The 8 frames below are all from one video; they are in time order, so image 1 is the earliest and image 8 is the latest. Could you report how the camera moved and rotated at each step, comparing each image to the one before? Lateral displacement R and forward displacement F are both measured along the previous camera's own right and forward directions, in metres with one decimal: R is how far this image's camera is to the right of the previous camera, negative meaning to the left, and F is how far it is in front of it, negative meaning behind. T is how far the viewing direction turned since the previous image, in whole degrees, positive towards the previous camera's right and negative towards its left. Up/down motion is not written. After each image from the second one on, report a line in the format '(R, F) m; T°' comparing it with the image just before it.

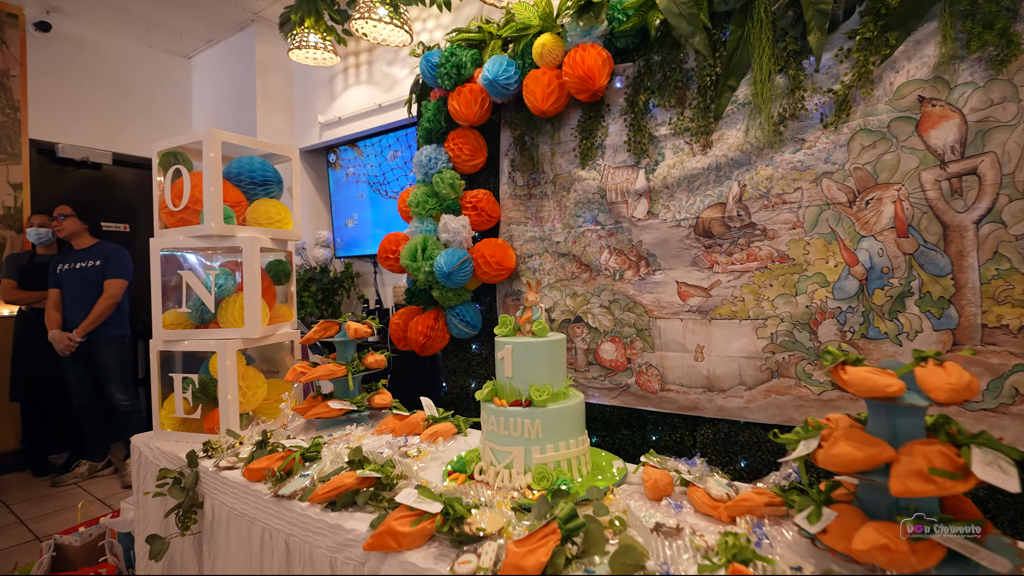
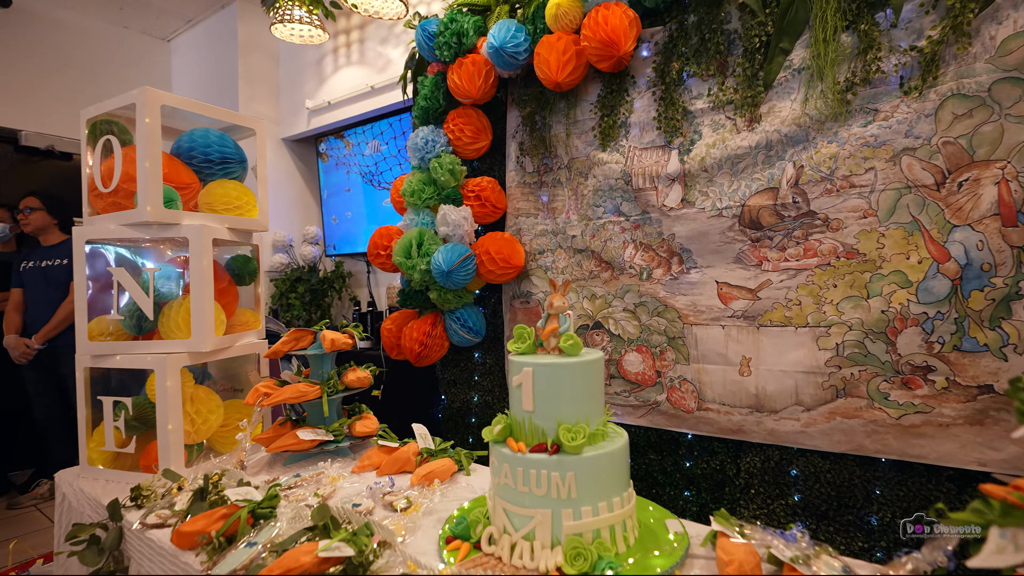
(0.0, +0.3) m; 0°
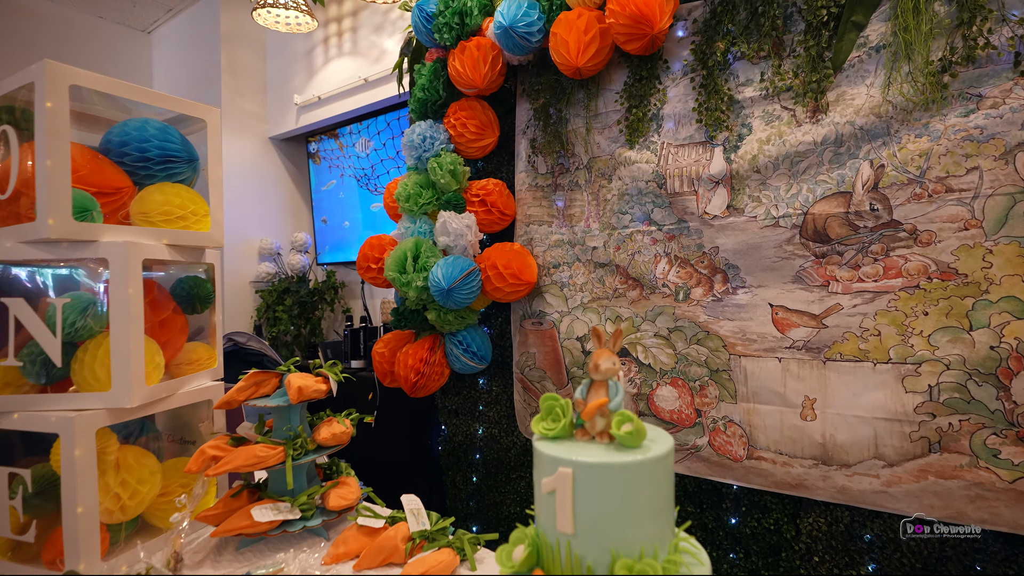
(0.0, +0.3) m; 0°
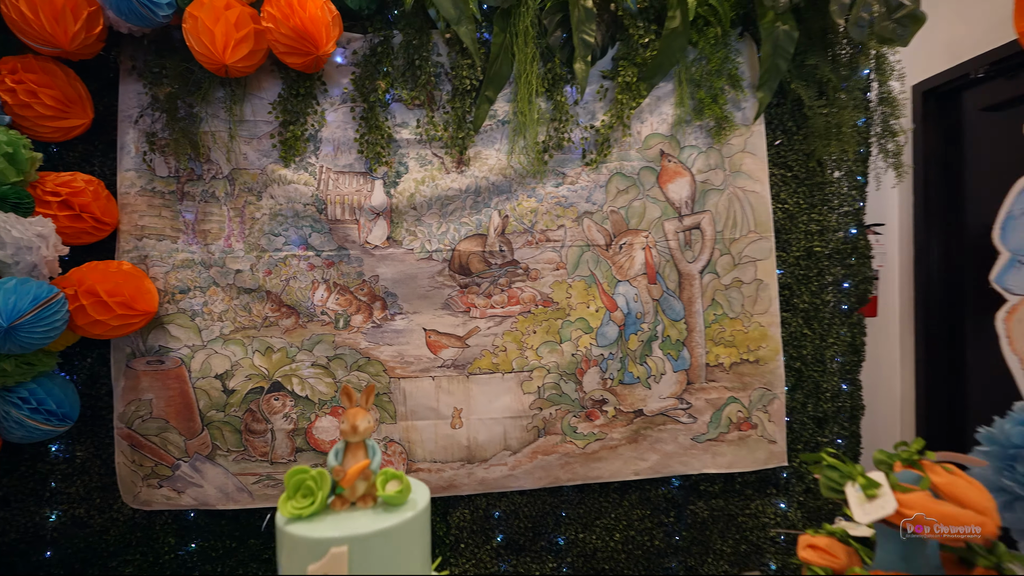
(-0.2, +0.1) m; +42°
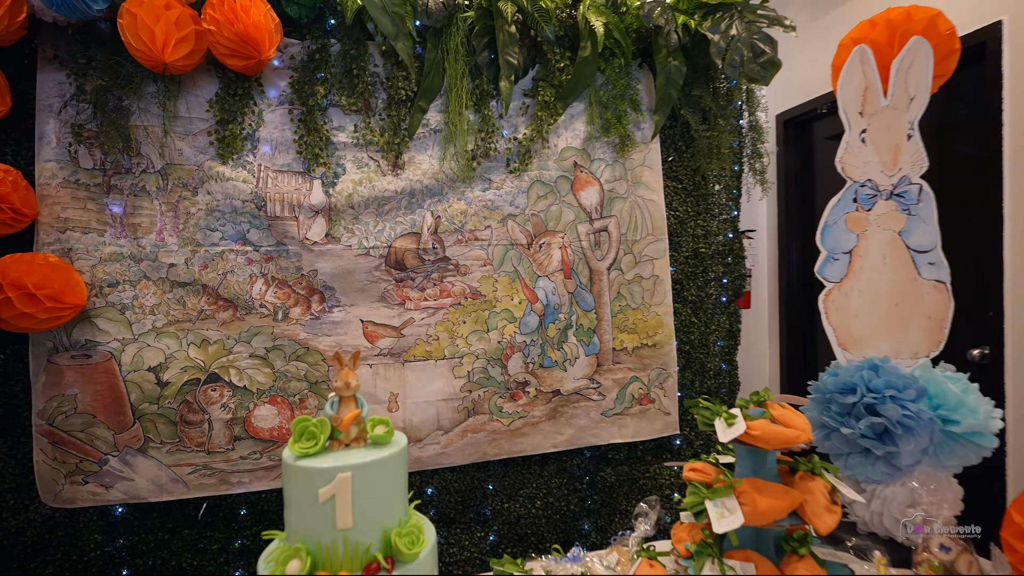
(-0.1, -0.2) m; +10°
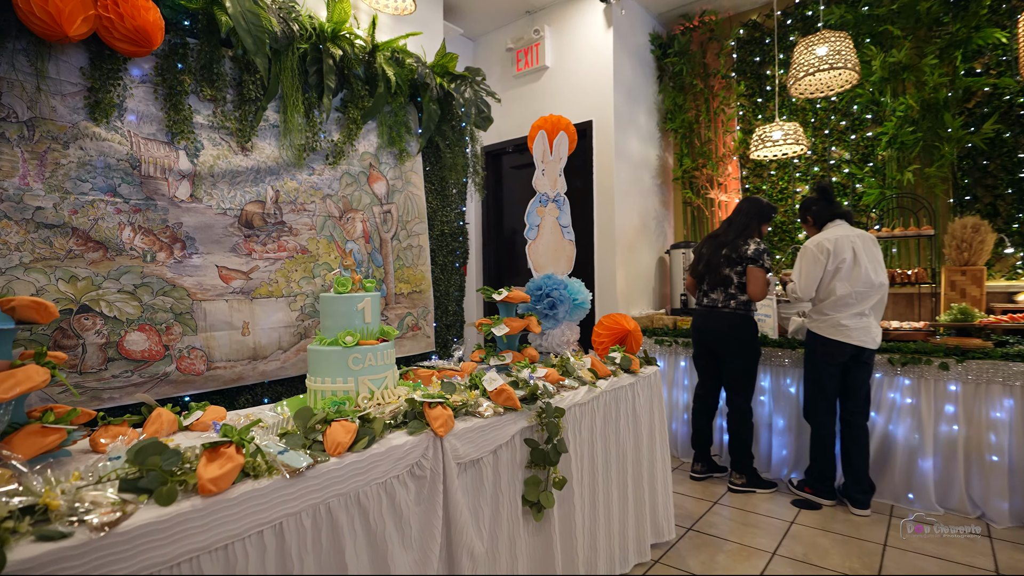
(-0.8, -0.8) m; +34°
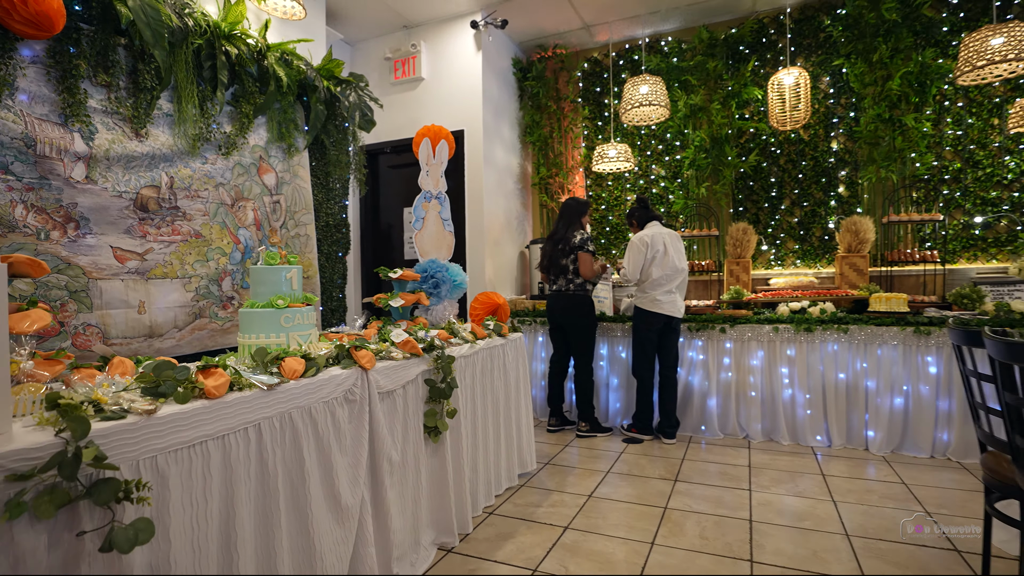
(-0.2, -0.5) m; +15°
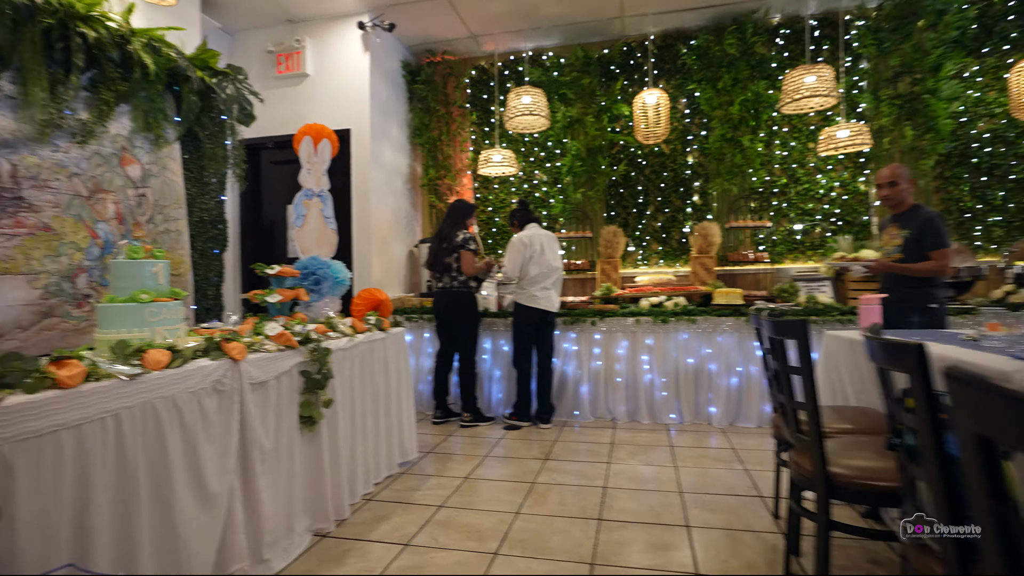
(+0.1, -0.2) m; +11°
